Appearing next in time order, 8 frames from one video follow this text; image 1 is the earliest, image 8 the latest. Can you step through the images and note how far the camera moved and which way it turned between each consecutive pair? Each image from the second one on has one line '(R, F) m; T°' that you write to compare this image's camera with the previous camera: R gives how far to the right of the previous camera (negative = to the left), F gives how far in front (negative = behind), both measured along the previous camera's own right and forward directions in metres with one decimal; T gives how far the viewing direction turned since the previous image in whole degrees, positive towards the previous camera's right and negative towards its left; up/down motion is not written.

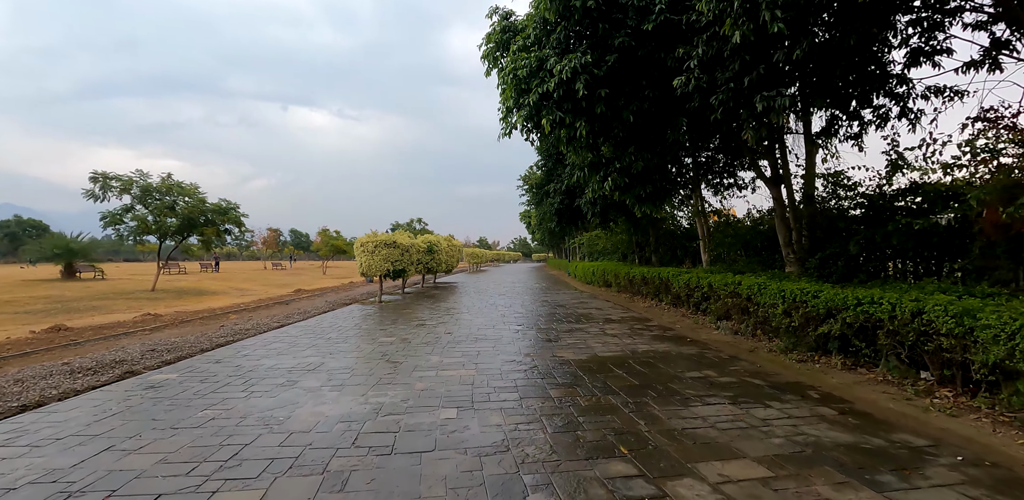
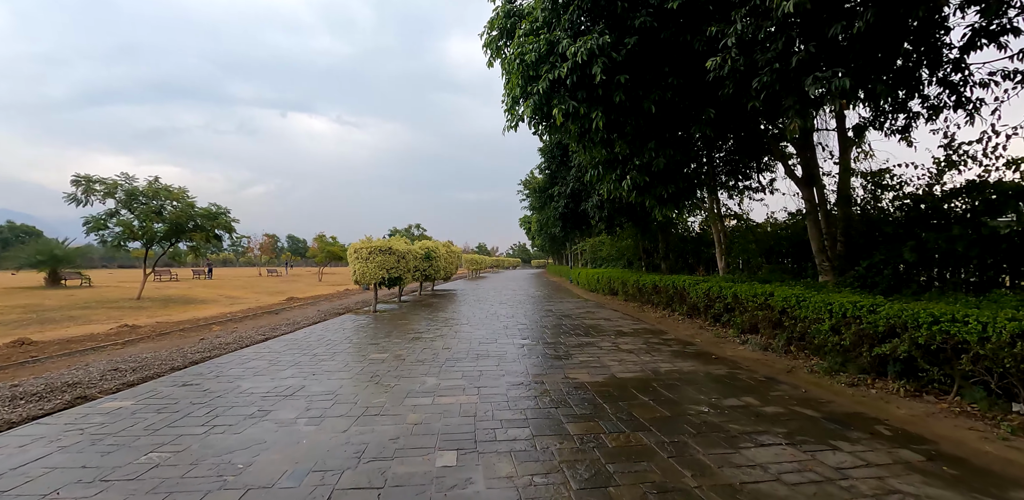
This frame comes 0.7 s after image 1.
(-0.1, +0.6) m; 0°
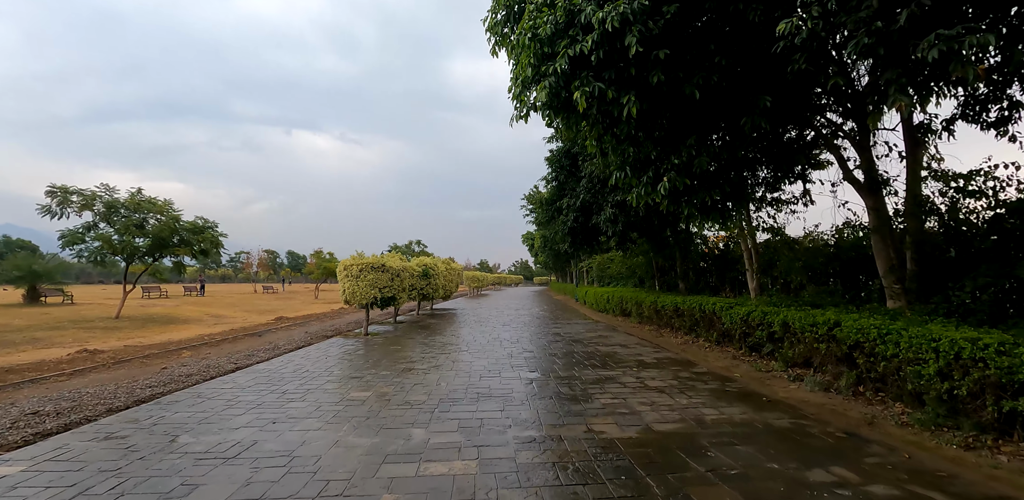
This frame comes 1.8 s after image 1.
(-0.1, +1.0) m; 0°
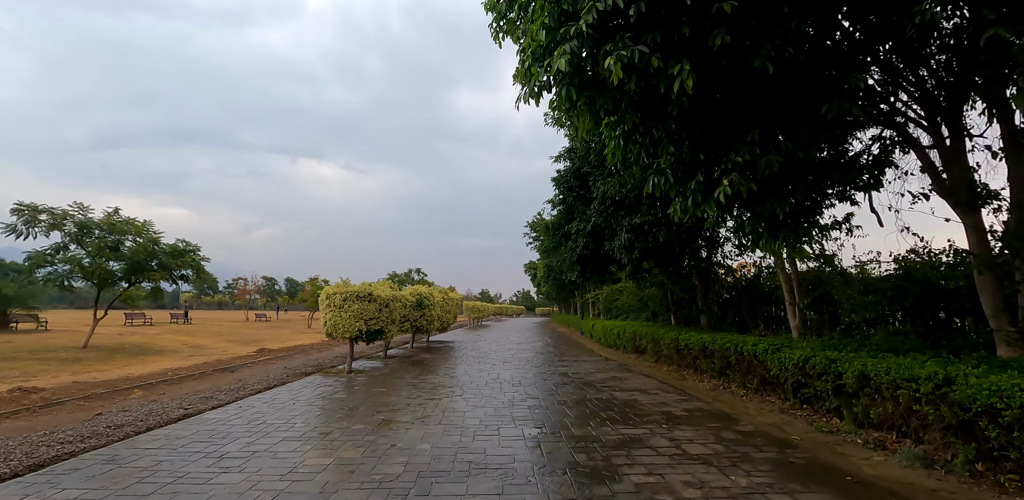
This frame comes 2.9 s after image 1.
(0.0, +1.1) m; 0°
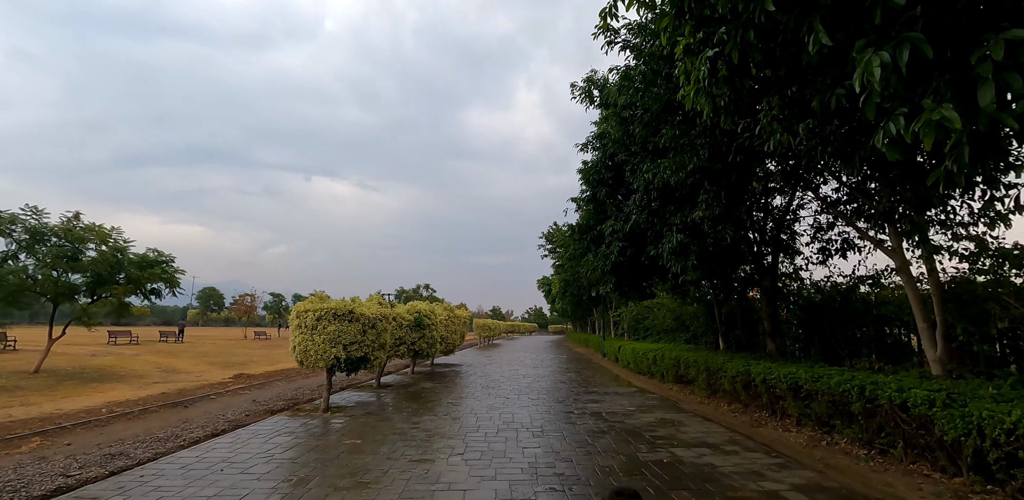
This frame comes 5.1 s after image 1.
(-0.1, +1.9) m; -1°
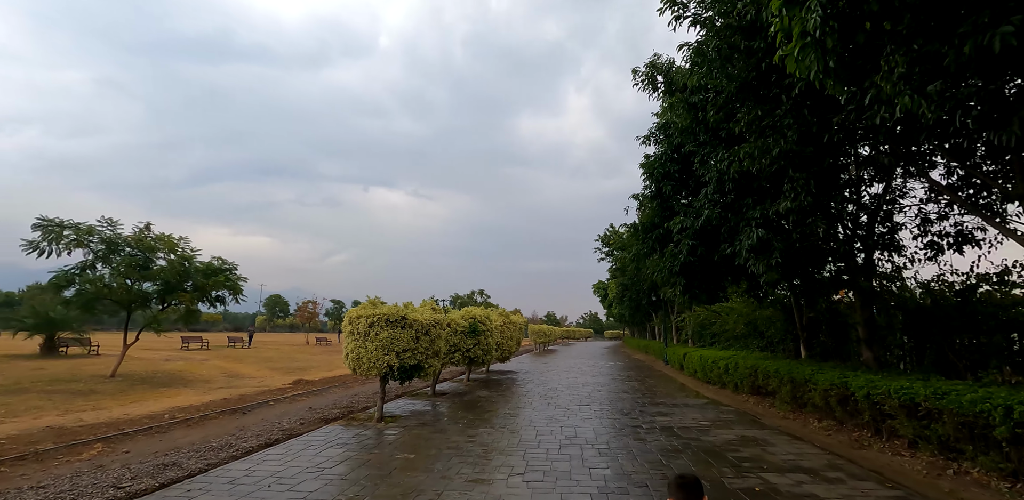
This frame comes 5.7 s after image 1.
(-0.1, +0.6) m; -6°
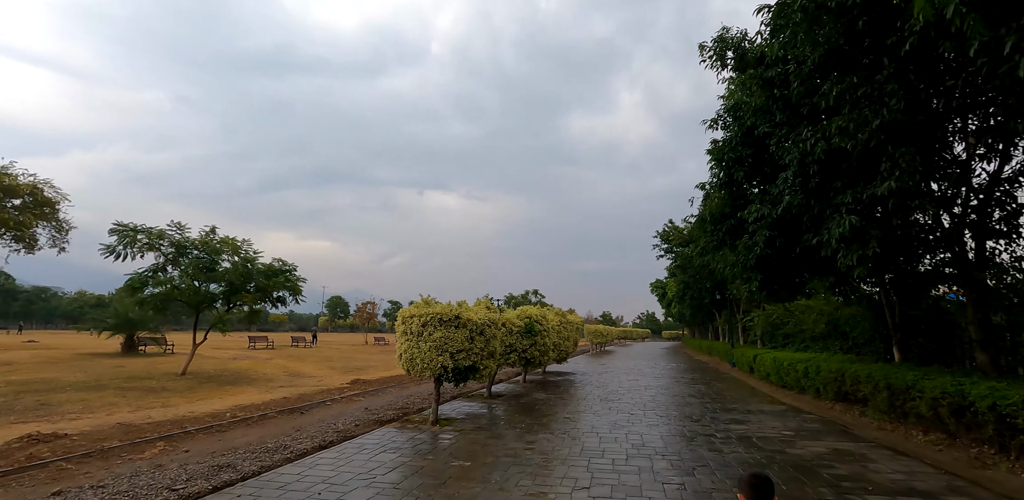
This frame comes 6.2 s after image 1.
(-0.1, +0.5) m; -6°
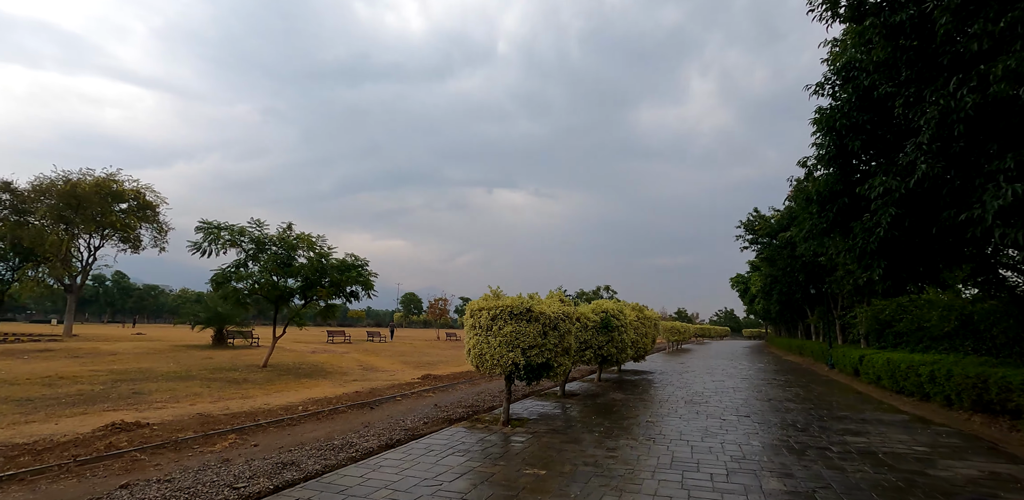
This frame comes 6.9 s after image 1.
(-0.1, +0.6) m; -8°
